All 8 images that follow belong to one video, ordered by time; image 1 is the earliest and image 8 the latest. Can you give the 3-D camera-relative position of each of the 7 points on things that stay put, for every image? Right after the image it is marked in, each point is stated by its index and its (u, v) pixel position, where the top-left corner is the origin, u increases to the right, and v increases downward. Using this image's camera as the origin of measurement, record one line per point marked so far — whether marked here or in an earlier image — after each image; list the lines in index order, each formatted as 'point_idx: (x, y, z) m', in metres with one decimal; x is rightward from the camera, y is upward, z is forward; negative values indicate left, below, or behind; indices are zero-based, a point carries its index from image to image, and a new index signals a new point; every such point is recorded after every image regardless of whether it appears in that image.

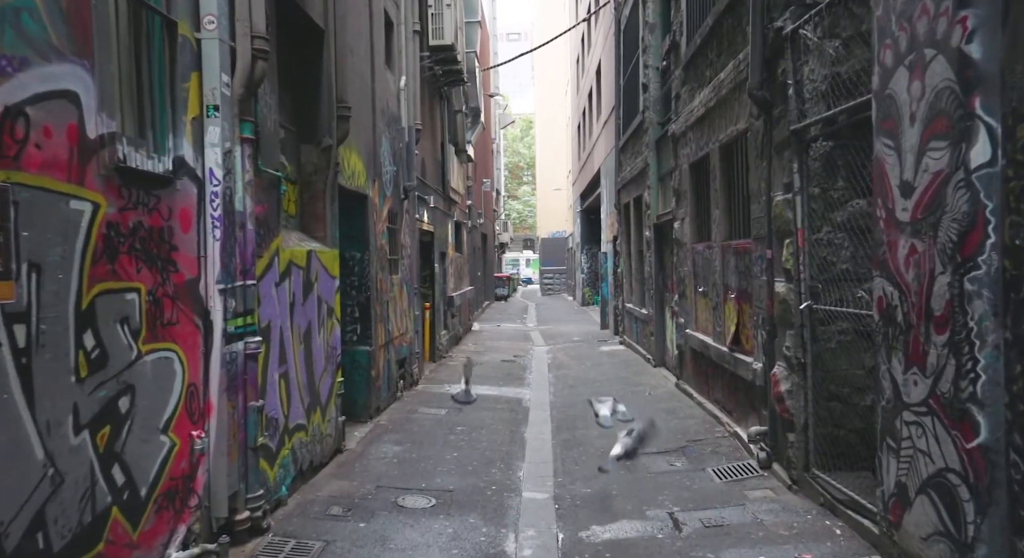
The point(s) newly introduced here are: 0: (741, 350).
0: (+2.3, -0.7, +7.9) m
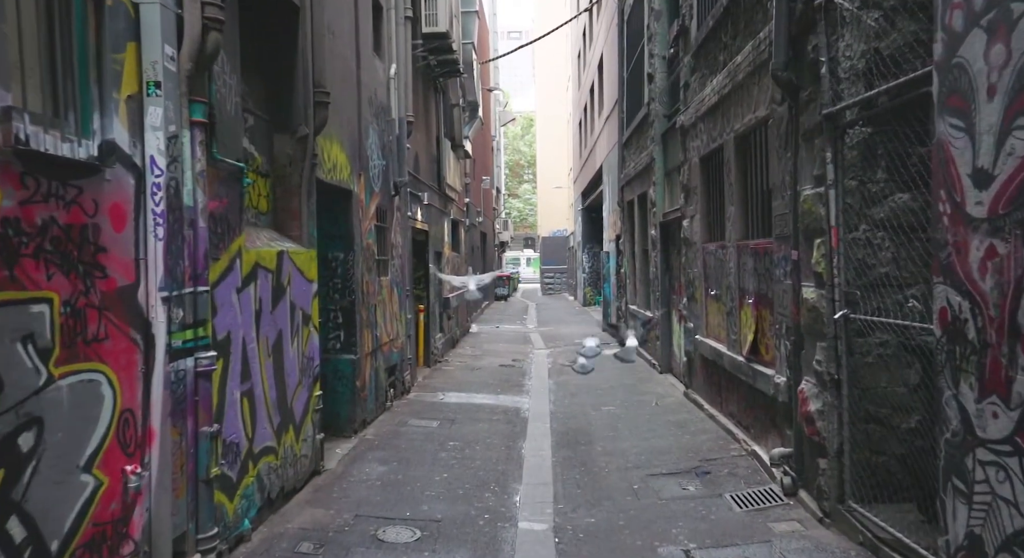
0: (+2.2, -0.7, +7.1) m
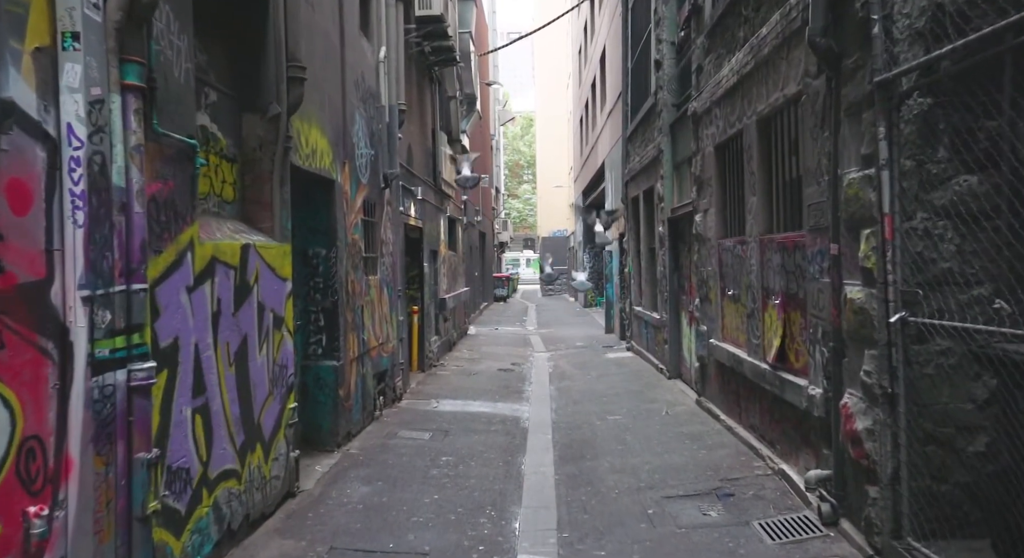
0: (+2.2, -0.7, +6.4) m
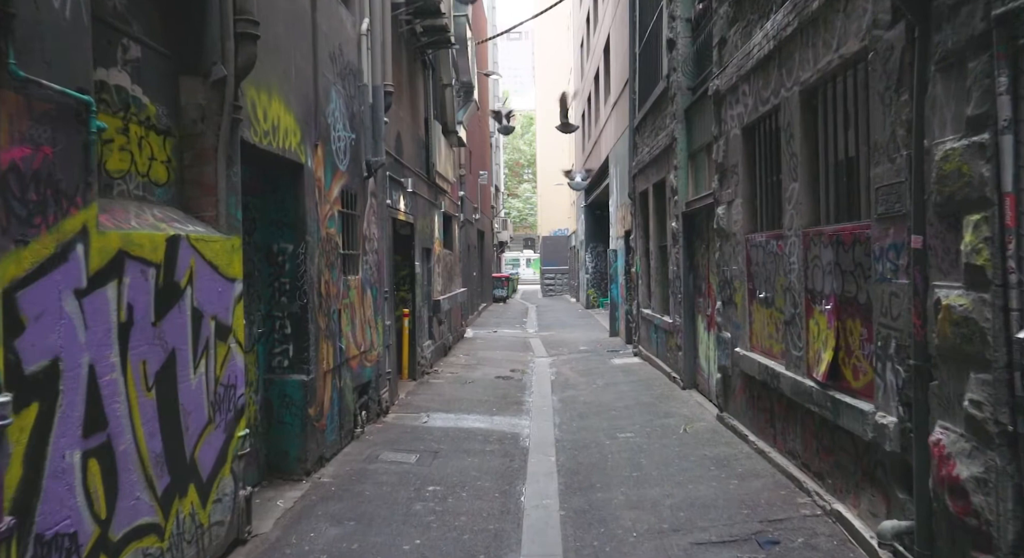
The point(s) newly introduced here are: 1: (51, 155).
0: (+2.2, -0.7, +5.3) m
1: (-1.9, +0.5, +3.2) m
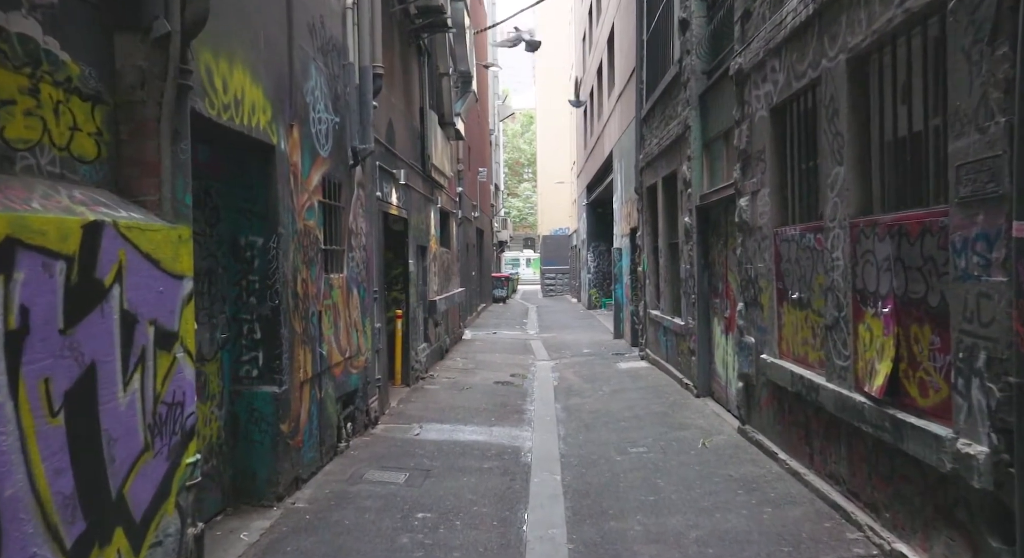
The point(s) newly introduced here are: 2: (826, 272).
0: (+2.2, -0.7, +4.4) m
1: (-1.9, +0.5, +2.4) m
2: (+2.3, +0.1, +5.7) m
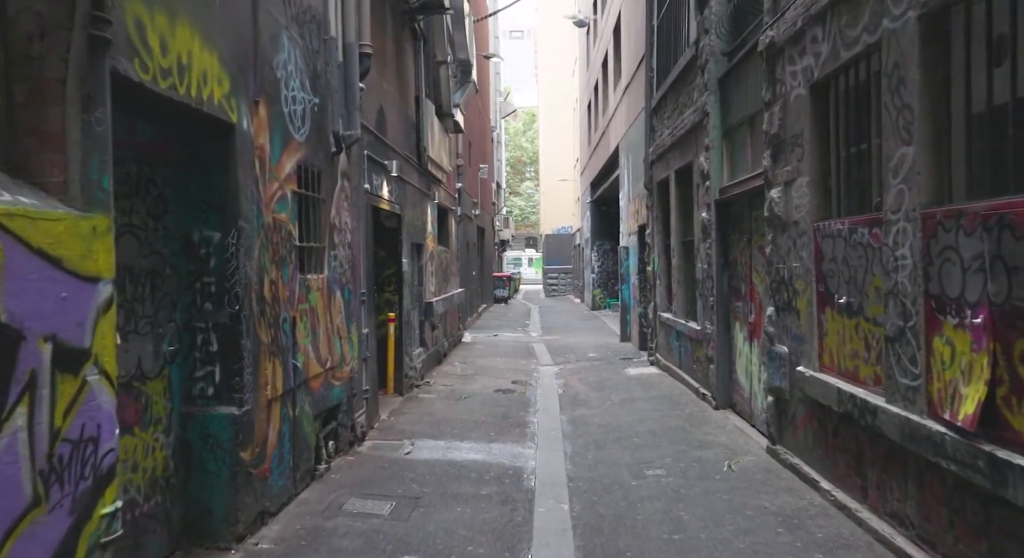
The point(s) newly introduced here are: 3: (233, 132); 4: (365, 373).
0: (+2.2, -0.7, +3.5) m
1: (-1.9, +0.5, +1.5) m
2: (+2.3, 0.0, +4.8) m
3: (-1.8, +0.9, +5.0) m
4: (-1.6, -1.1, +8.8) m
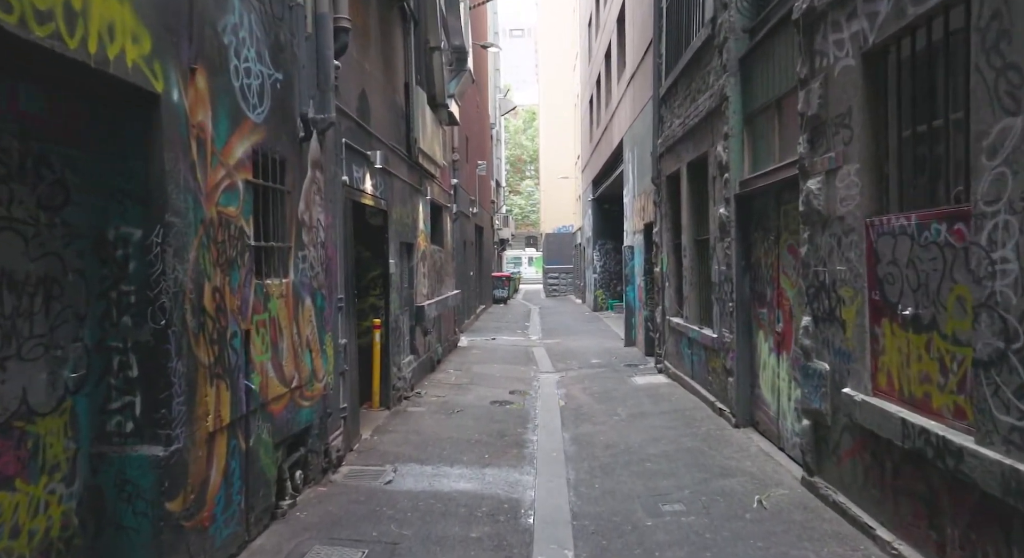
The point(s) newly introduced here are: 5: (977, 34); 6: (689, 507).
0: (+2.2, -0.8, +2.6) m
1: (-1.9, +0.5, +0.5) m
2: (+2.2, 0.0, +3.8) m
3: (-1.8, +0.9, +4.0) m
4: (-1.7, -1.1, +7.8) m
5: (+2.2, +1.1, +3.7) m
6: (+1.4, -1.8, +6.1) m
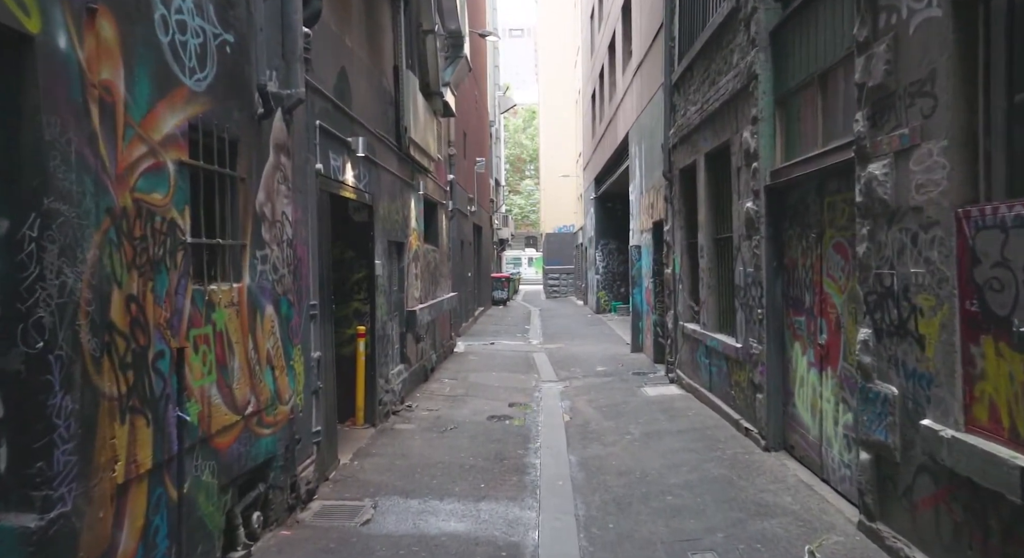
0: (+2.2, -0.8, +1.5) m
1: (-1.9, +0.4, -0.6) m
2: (+2.2, 0.0, +2.7) m
3: (-1.8, +0.9, +2.9) m
4: (-1.7, -1.1, +6.8) m
5: (+2.2, +1.1, +2.6) m
6: (+1.4, -1.8, +5.1) m
